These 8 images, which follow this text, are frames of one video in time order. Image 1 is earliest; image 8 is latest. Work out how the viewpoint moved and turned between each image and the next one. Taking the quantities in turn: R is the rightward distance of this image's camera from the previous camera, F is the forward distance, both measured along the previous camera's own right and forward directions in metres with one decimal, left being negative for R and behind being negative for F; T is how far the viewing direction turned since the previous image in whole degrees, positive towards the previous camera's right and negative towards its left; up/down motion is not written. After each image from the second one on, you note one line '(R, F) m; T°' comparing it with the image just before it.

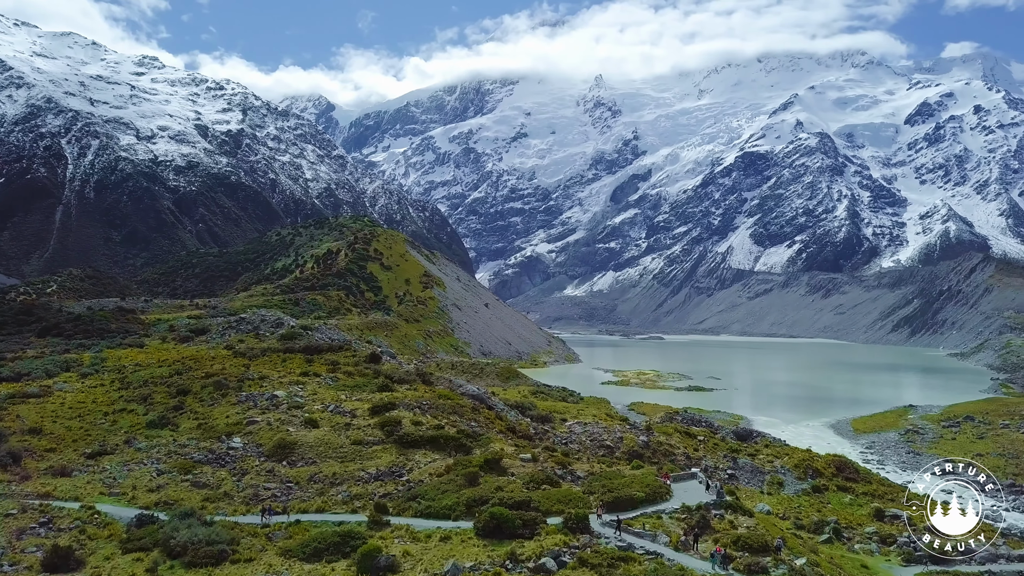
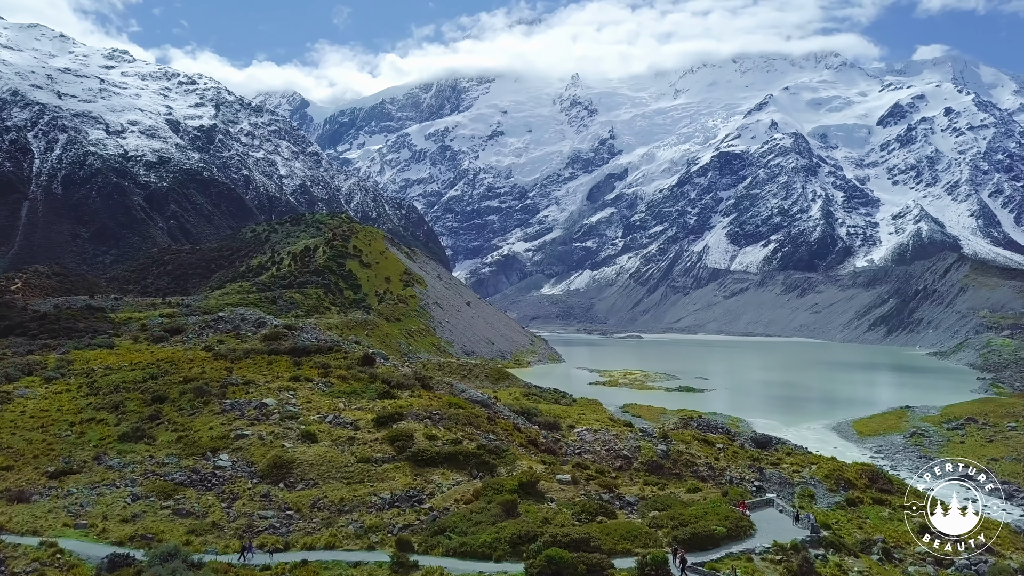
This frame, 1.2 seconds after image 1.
(-1.7, +3.0) m; +2°
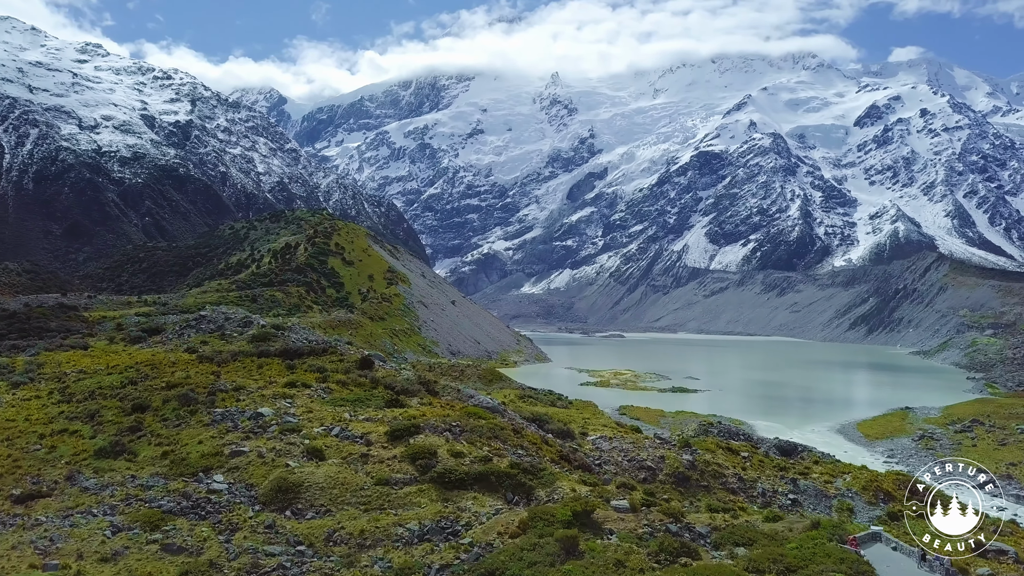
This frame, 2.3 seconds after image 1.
(-1.7, +2.7) m; +2°
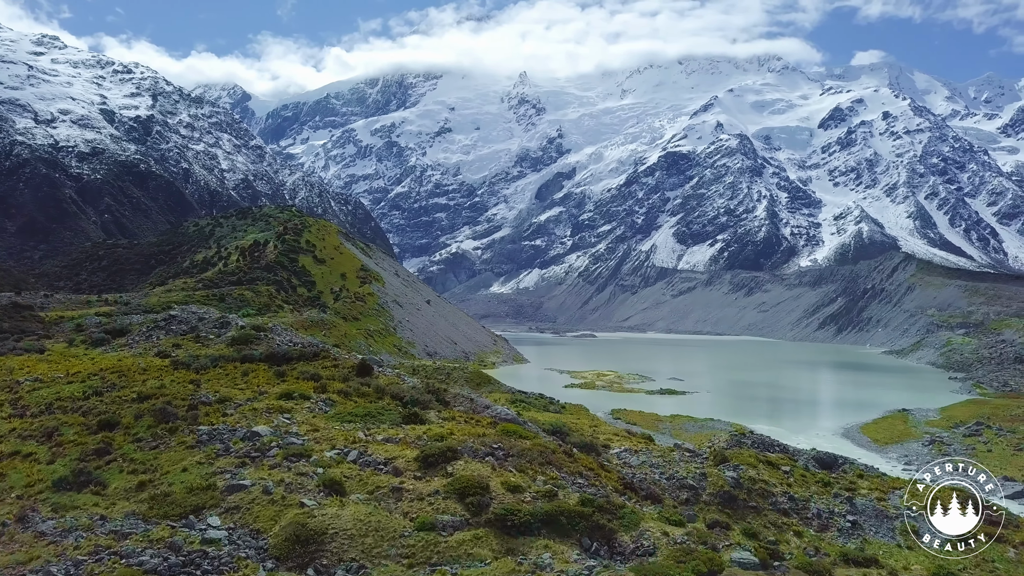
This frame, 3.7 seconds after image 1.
(-2.4, +3.8) m; +3°
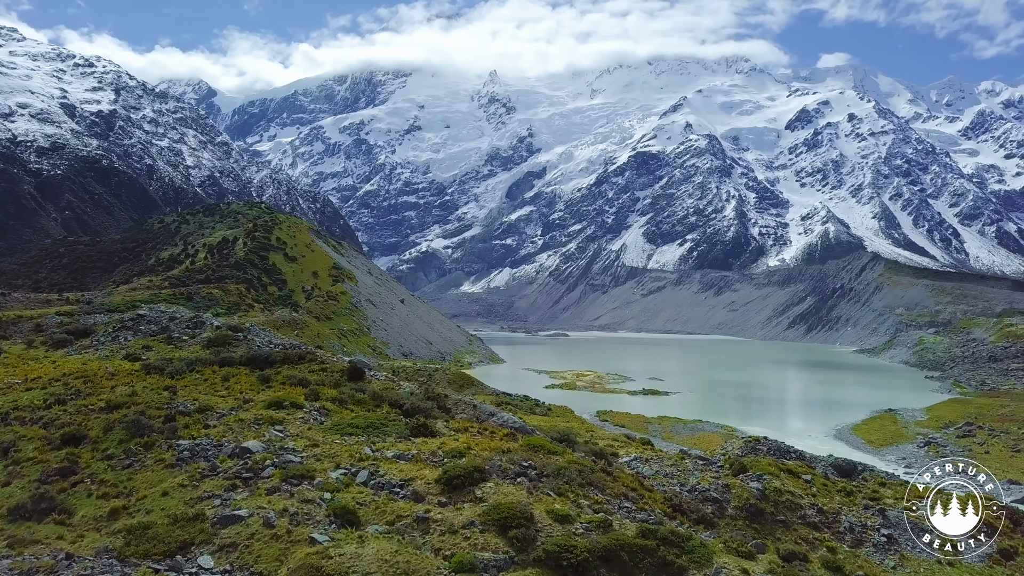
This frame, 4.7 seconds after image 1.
(-1.6, +2.4) m; +2°
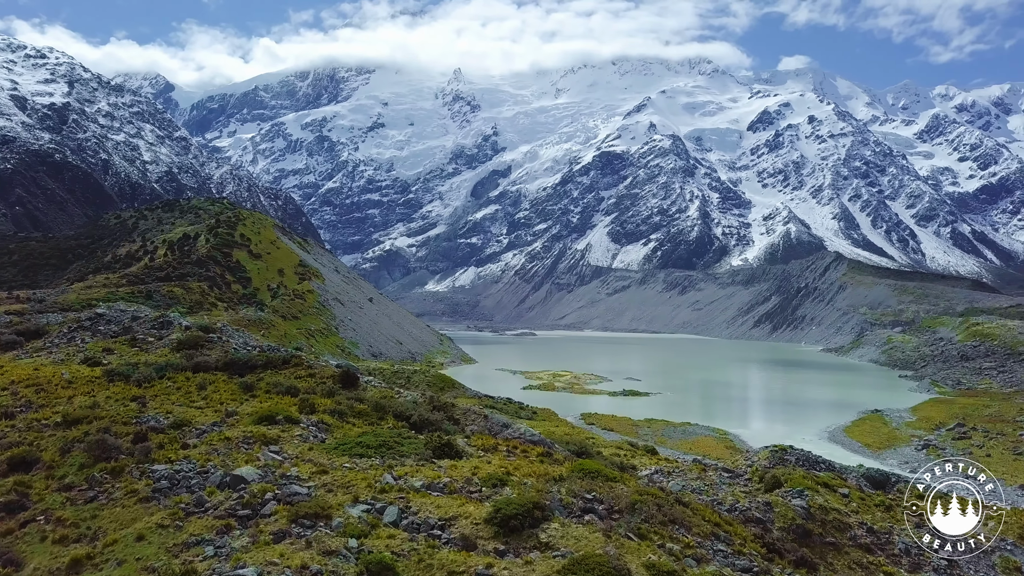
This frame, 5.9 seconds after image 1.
(-2.0, +3.1) m; +3°
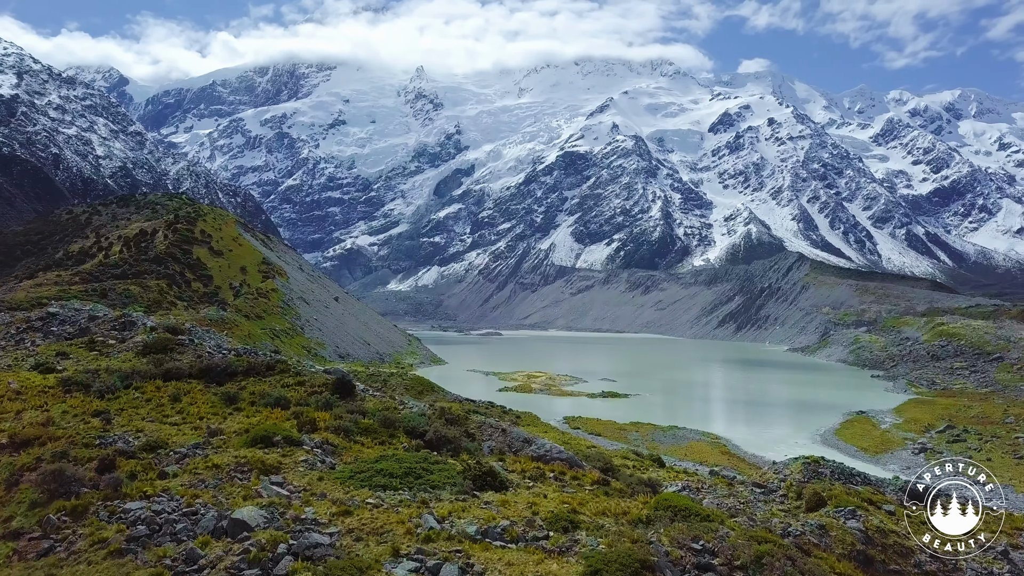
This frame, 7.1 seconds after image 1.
(-2.1, +3.1) m; +3°
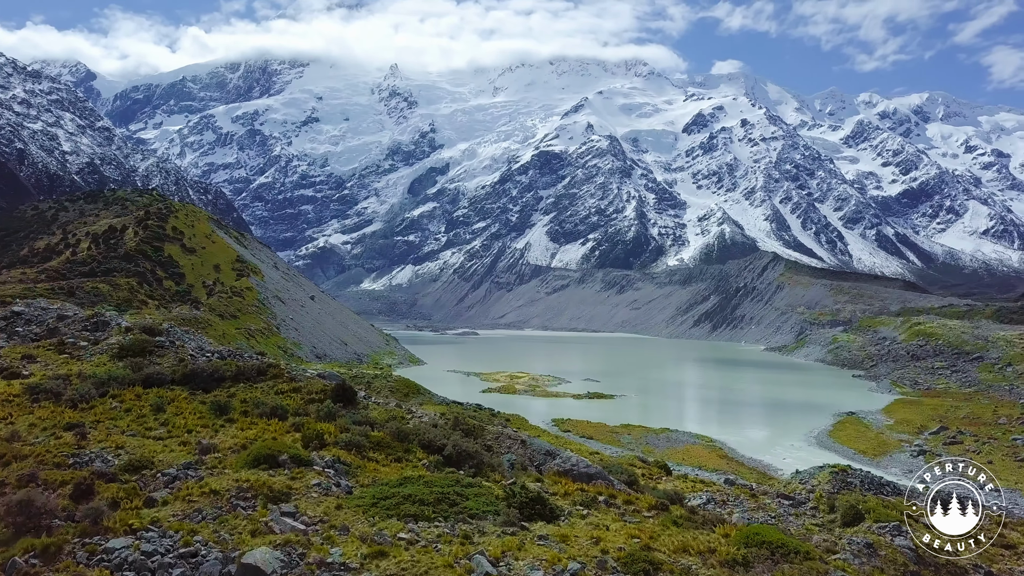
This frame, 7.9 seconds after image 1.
(-1.5, +2.1) m; +2°
